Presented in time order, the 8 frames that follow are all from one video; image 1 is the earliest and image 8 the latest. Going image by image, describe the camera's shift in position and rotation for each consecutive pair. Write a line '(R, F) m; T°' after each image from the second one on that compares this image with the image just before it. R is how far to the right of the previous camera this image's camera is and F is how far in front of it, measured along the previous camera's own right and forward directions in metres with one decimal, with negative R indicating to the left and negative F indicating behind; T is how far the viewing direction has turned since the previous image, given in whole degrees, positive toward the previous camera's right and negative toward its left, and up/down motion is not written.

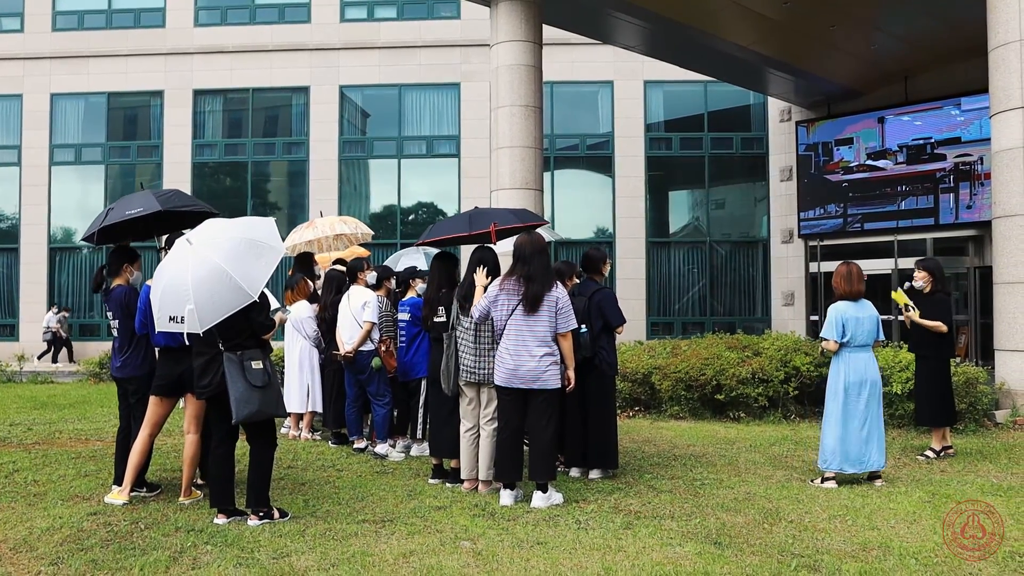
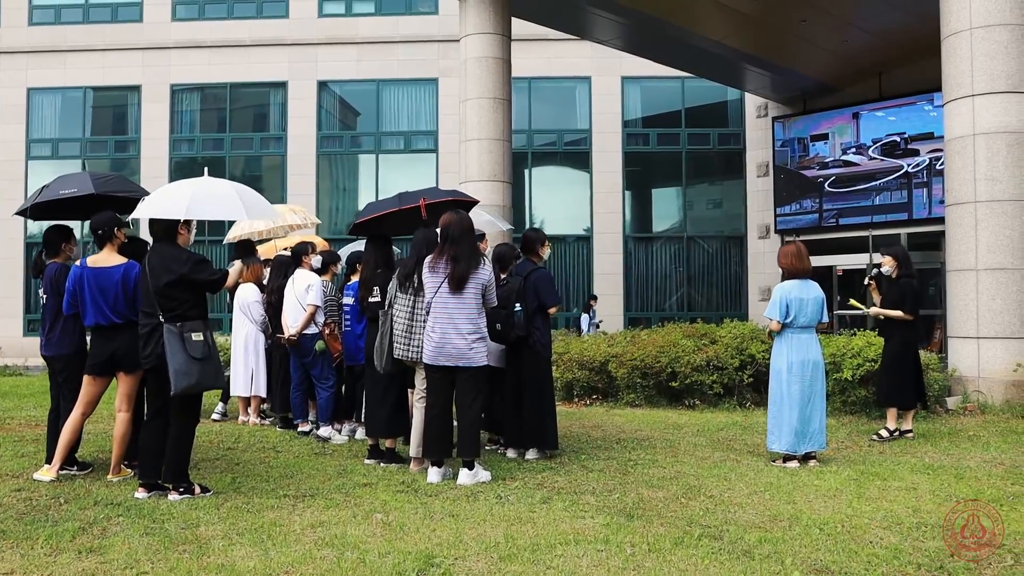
(+0.4, 0.0) m; 0°
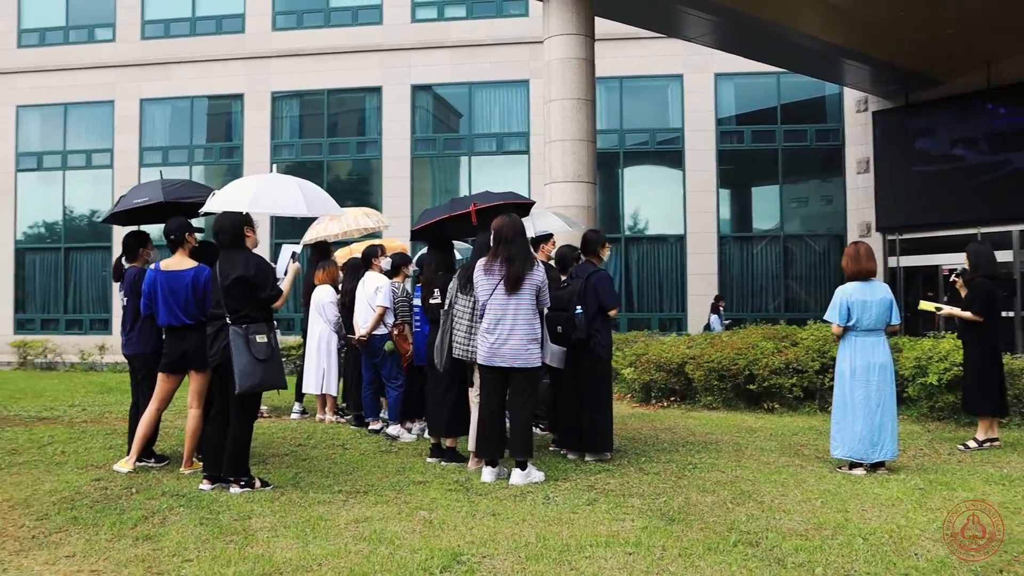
(+0.3, 0.0) m; -6°
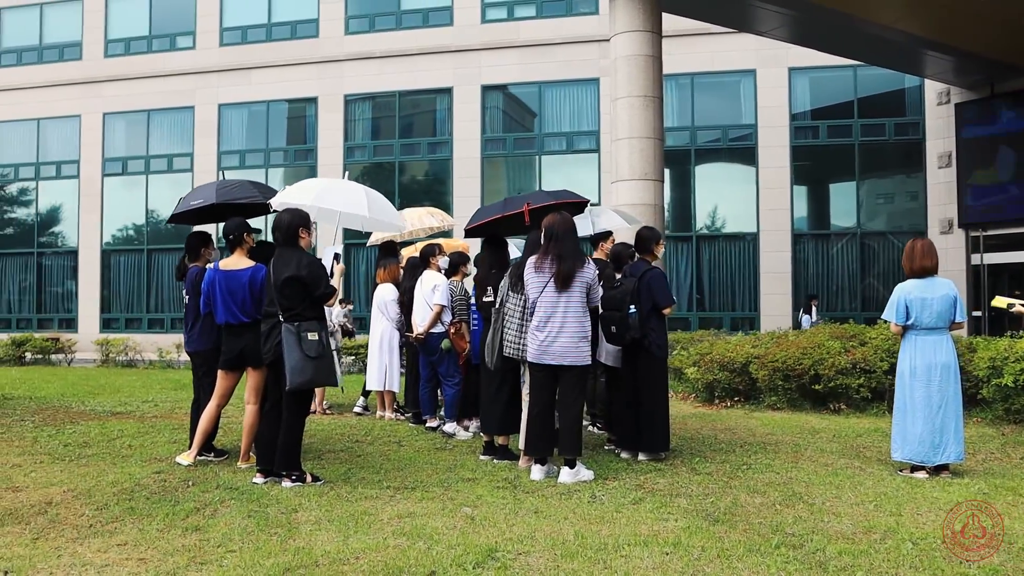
(+0.2, 0.0) m; -5°
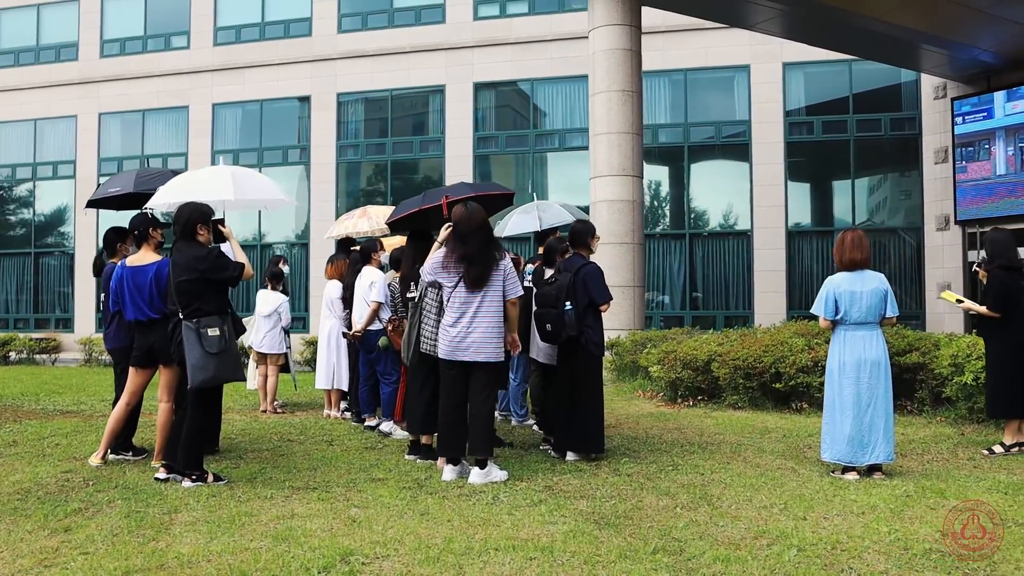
(+0.6, +0.2) m; -1°
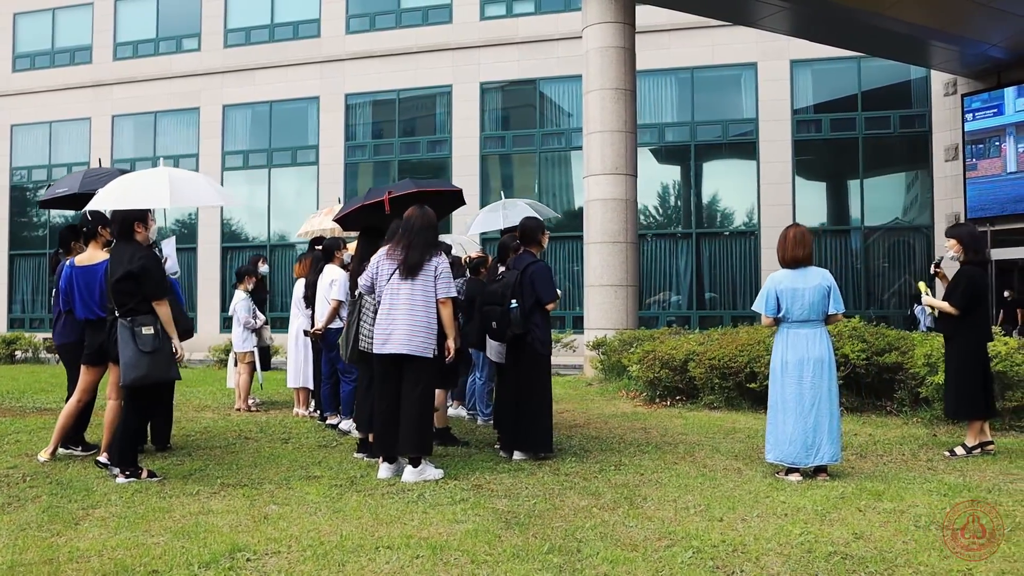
(+0.5, +0.1) m; -2°
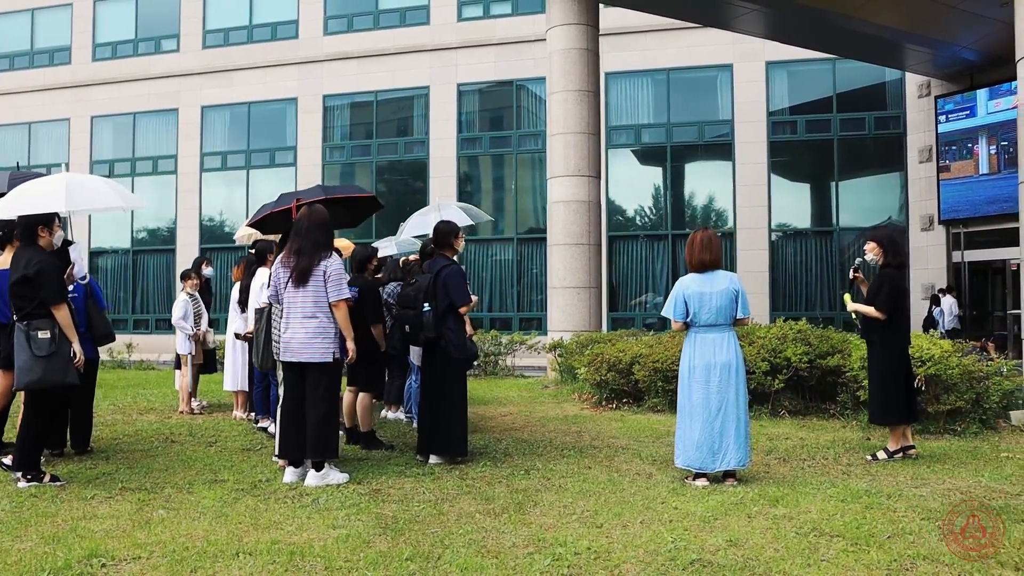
(+0.6, 0.0) m; 0°
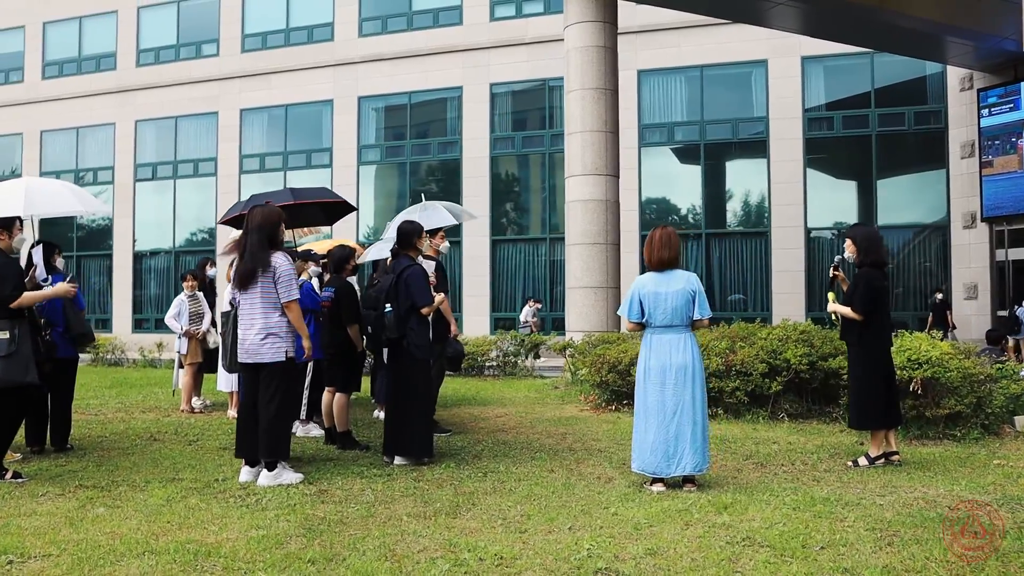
(+0.6, +0.1) m; -4°
